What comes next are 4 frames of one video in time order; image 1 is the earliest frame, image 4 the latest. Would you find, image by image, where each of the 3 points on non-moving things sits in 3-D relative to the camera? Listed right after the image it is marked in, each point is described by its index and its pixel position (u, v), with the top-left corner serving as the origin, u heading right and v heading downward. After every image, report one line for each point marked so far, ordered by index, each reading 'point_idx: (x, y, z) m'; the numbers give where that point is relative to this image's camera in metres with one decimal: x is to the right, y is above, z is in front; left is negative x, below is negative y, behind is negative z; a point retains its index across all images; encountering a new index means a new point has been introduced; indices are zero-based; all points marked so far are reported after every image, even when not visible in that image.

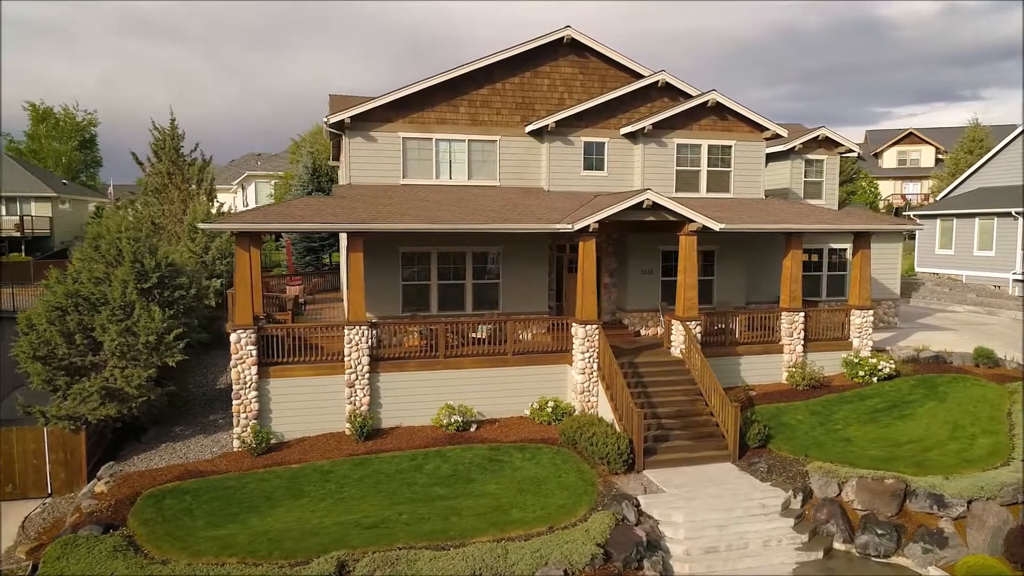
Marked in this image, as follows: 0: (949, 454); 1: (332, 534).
0: (+8.0, -3.0, +11.4) m
1: (-2.8, -3.8, +9.5) m
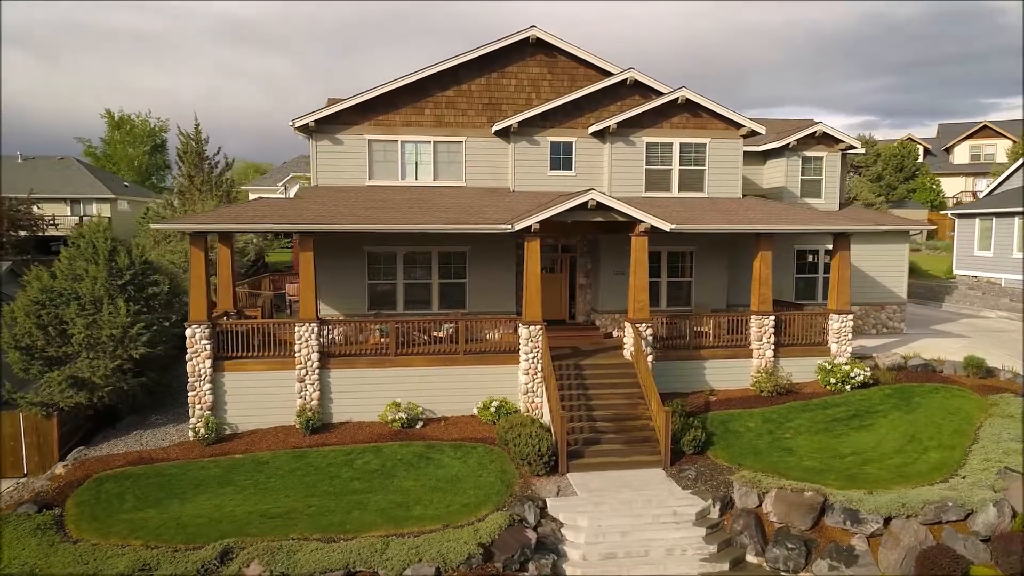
0: (+6.5, -3.1, +10.8) m
1: (-4.4, -3.7, +9.9) m
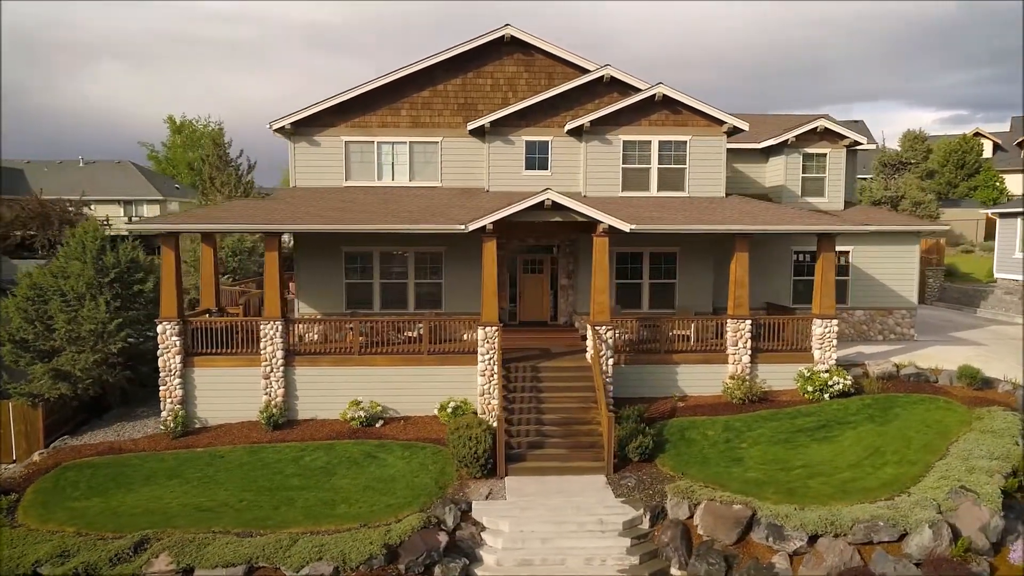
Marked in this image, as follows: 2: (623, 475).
0: (+5.3, -3.2, +10.2) m
1: (-5.7, -3.7, +10.2) m
2: (+2.0, -3.4, +11.3) m
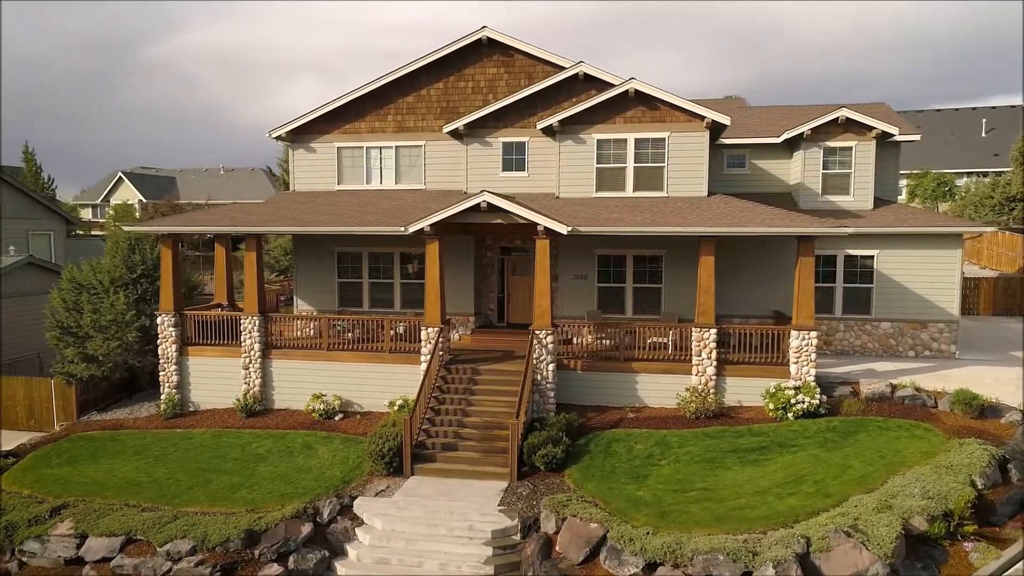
0: (+3.1, -3.3, +9.3) m
1: (-7.6, -3.7, +11.6) m
2: (+0.2, -3.5, +11.1) m
